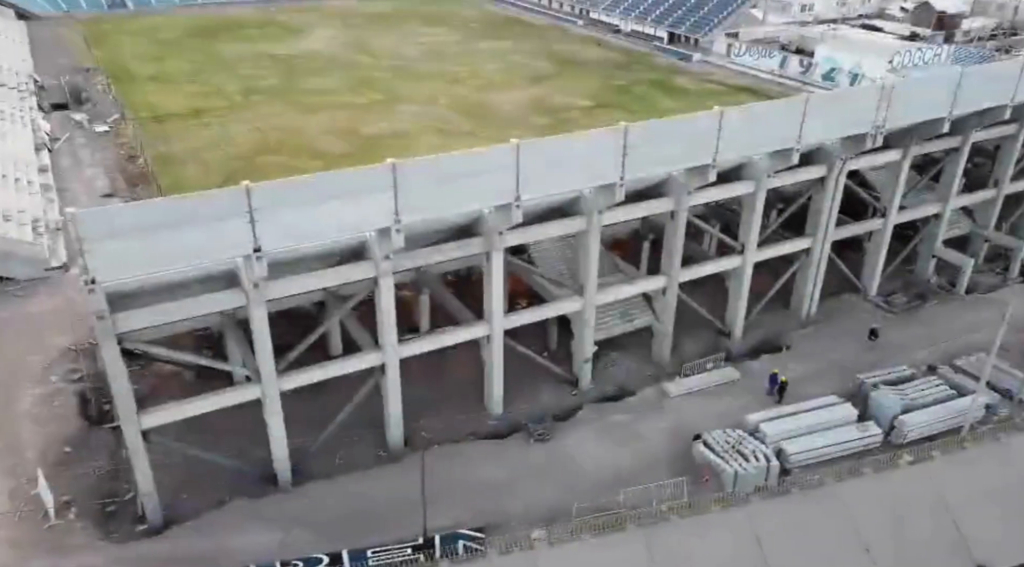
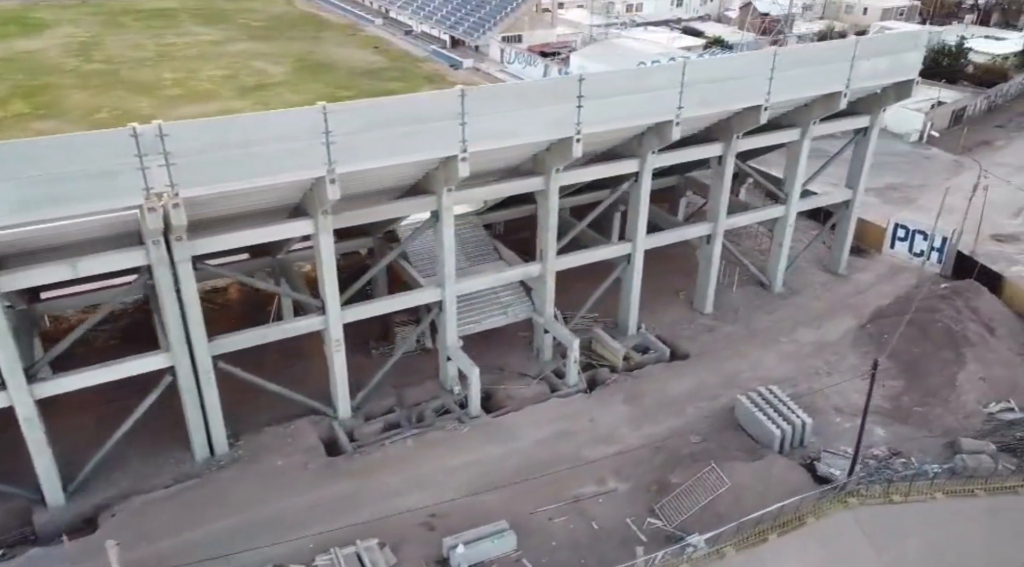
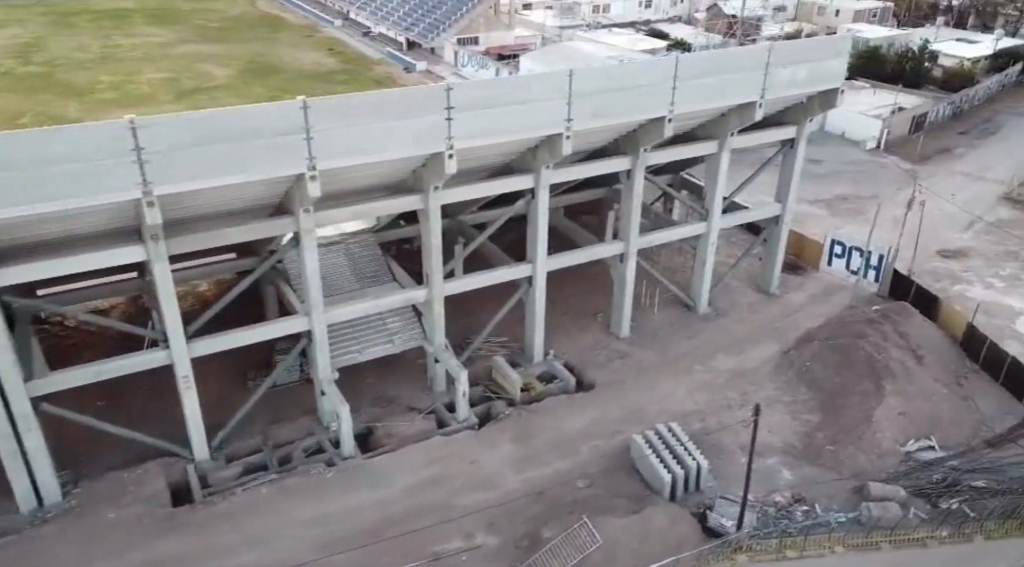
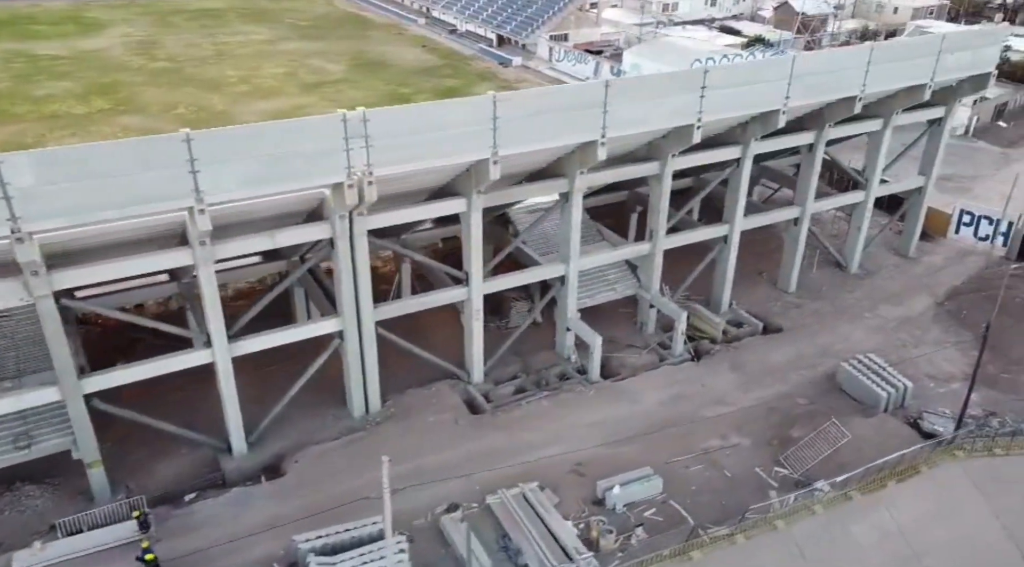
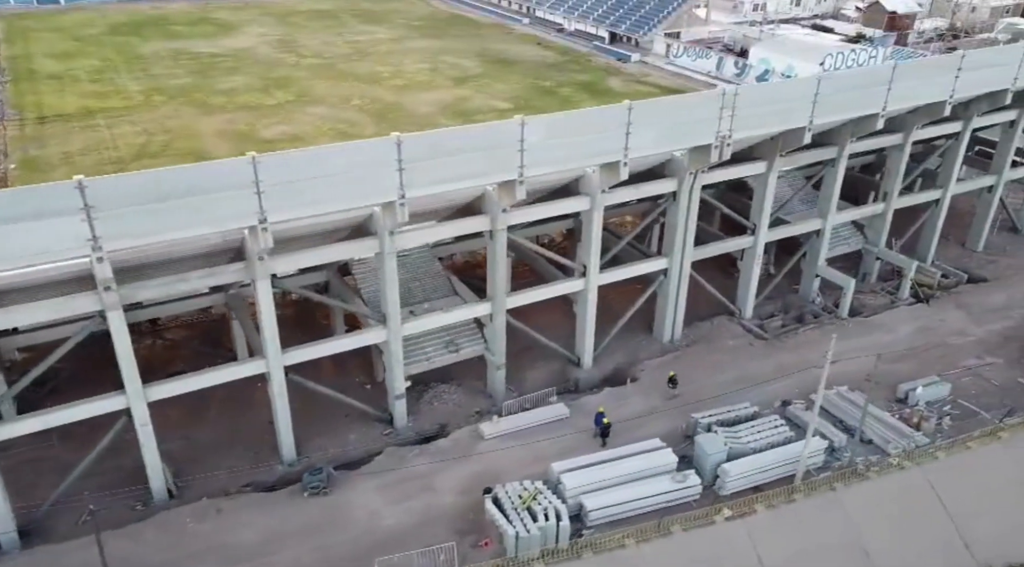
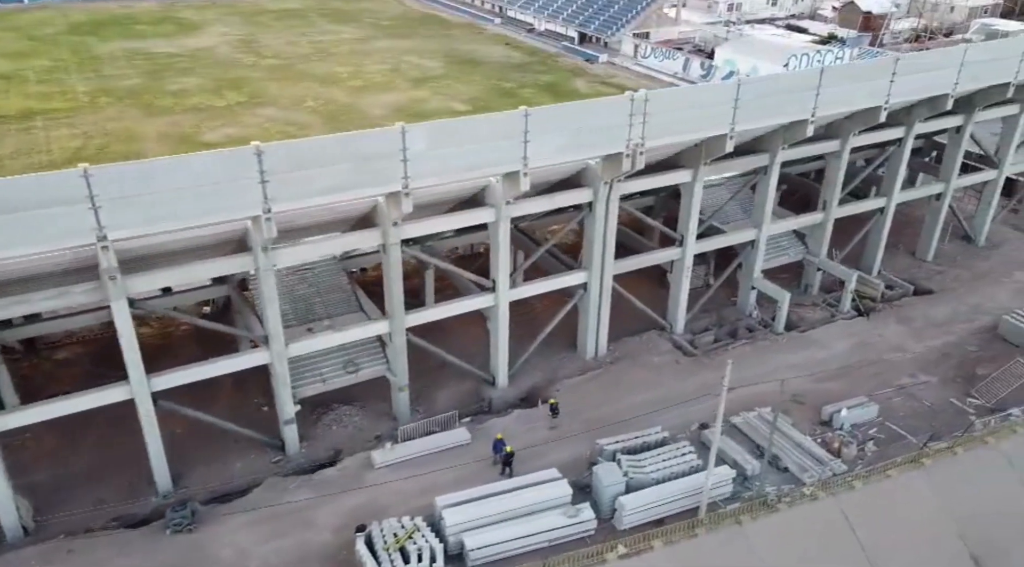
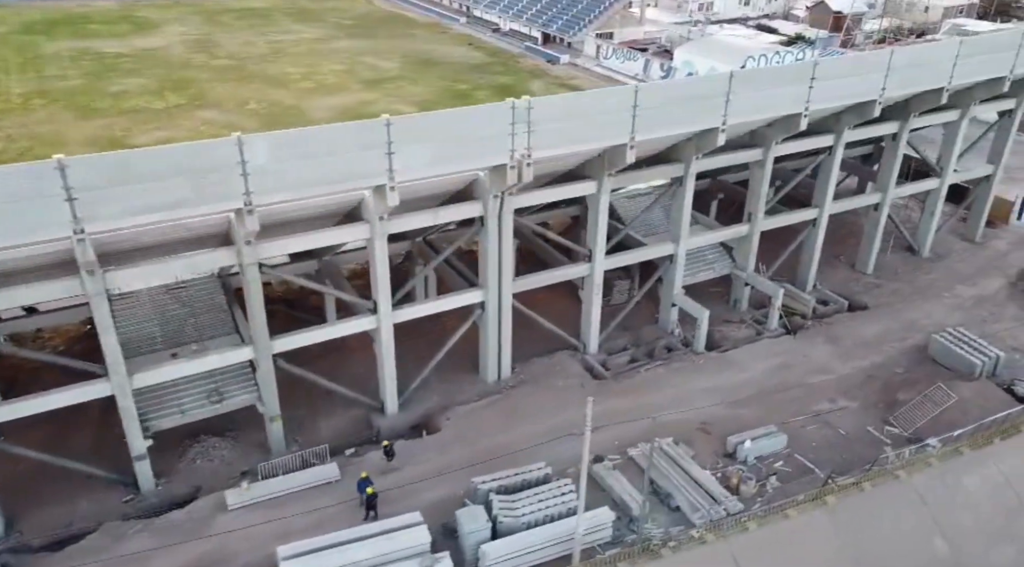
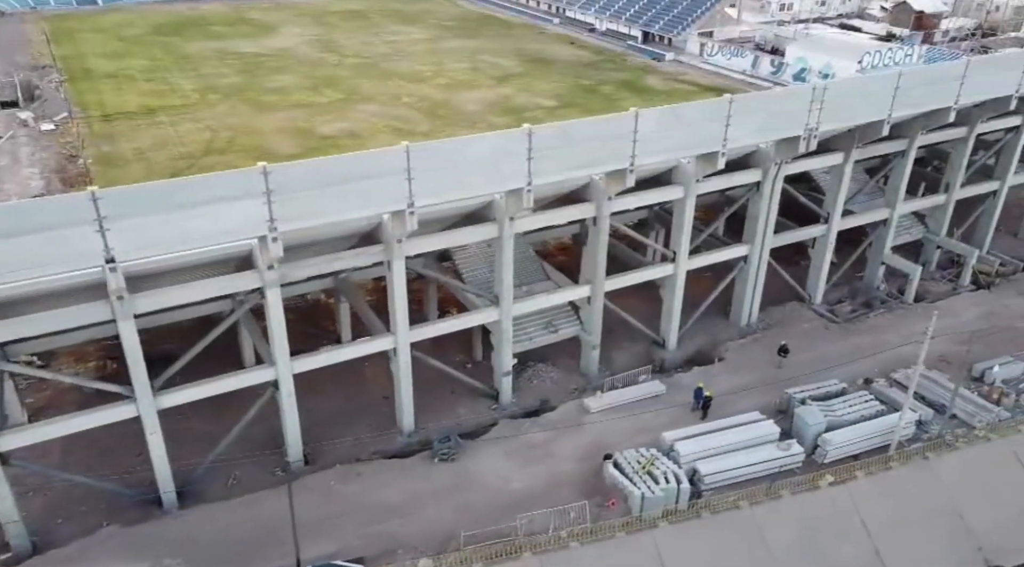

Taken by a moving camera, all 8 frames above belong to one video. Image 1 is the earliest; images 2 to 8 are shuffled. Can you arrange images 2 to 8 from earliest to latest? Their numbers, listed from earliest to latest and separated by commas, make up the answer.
8, 5, 6, 7, 4, 2, 3
